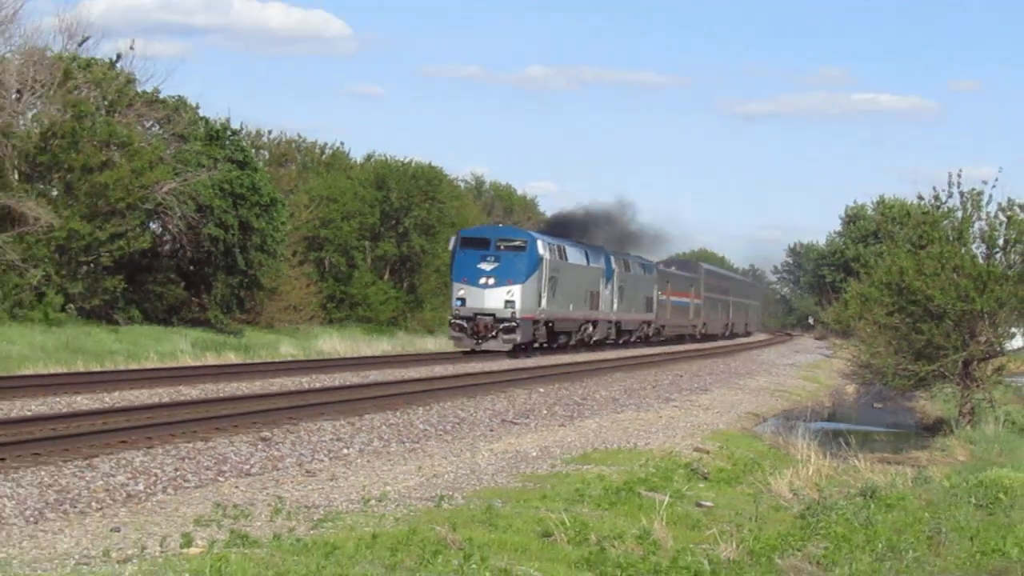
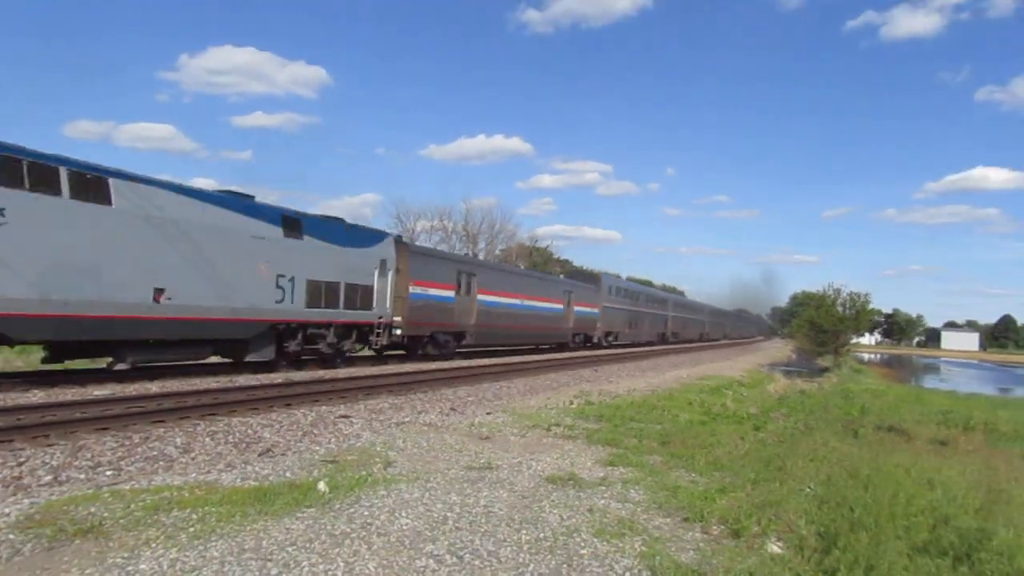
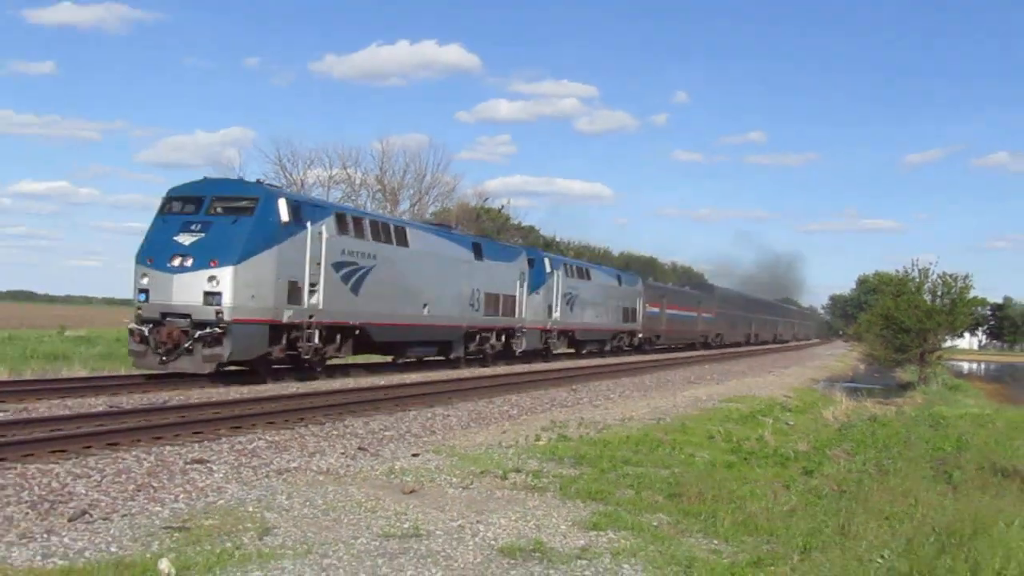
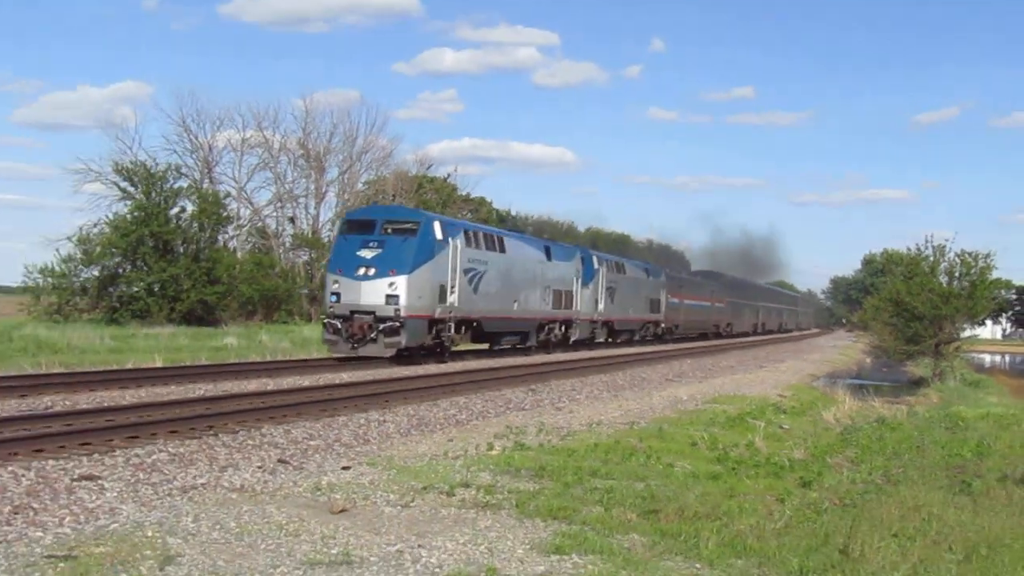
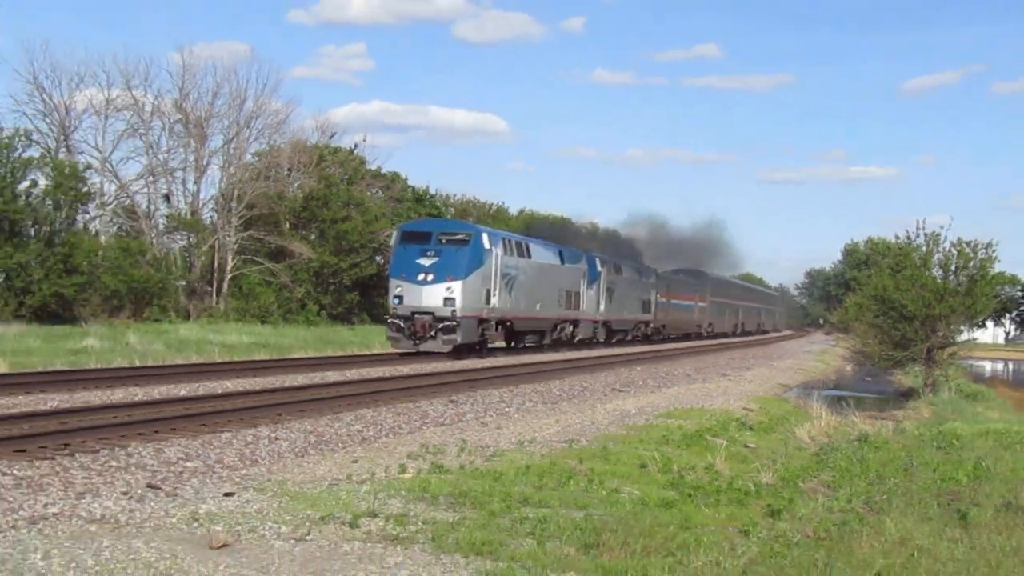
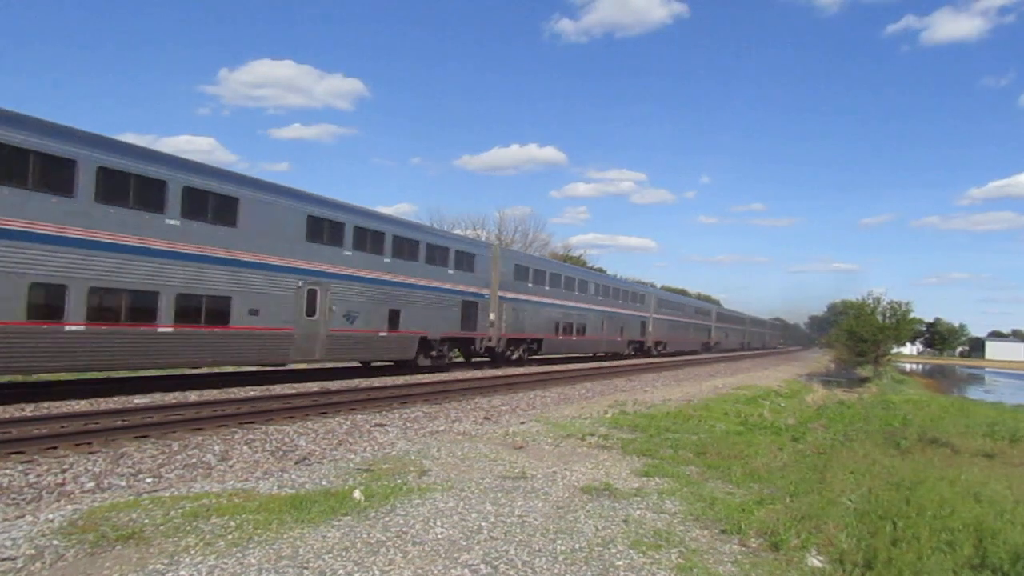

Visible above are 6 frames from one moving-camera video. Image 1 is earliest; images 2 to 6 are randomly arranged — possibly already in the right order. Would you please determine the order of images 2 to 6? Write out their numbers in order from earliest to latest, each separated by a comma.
5, 4, 3, 2, 6
